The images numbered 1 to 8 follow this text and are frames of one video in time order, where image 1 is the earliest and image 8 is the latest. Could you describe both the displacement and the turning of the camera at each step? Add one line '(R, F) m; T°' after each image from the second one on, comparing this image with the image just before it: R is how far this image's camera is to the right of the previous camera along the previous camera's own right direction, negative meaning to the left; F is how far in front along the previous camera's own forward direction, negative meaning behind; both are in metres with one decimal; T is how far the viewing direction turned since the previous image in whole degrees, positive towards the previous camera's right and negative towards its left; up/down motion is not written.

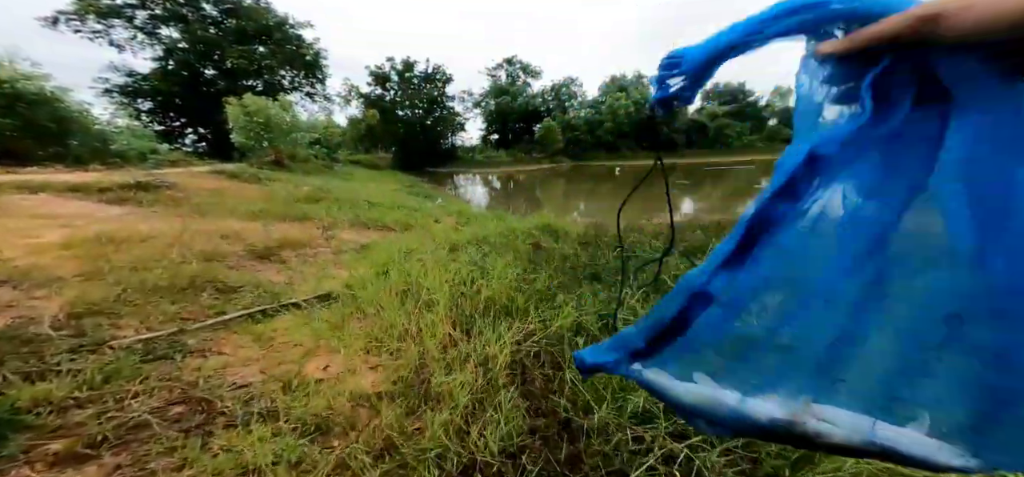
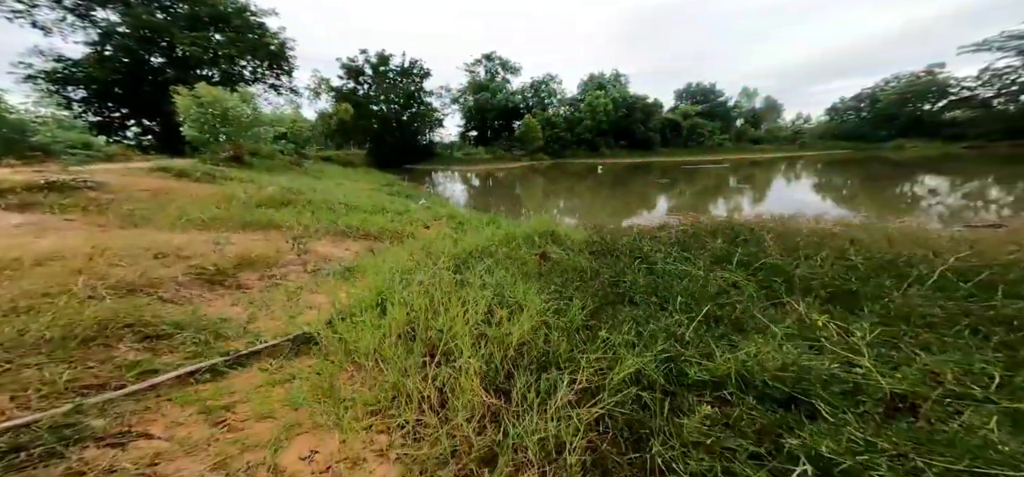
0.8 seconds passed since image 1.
(-0.5, +0.9) m; +4°
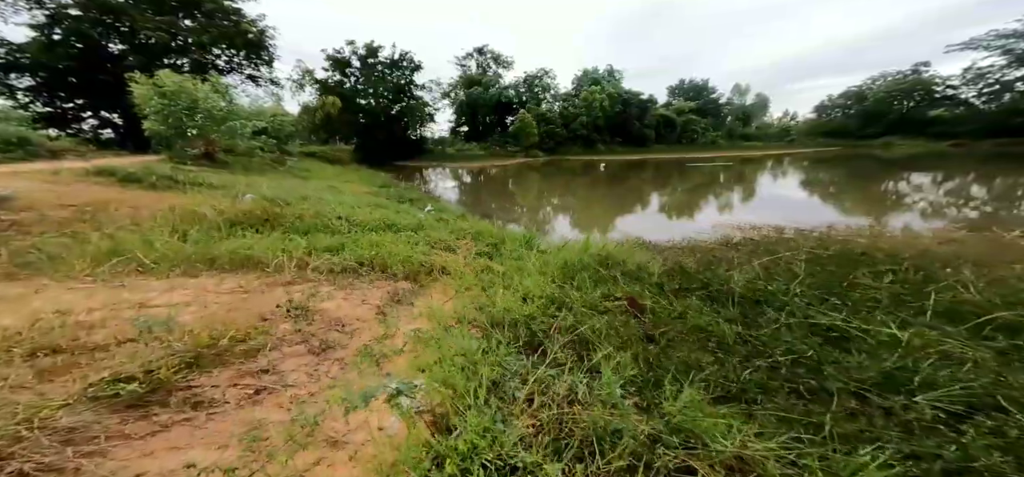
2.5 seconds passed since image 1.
(-1.0, +1.6) m; +2°
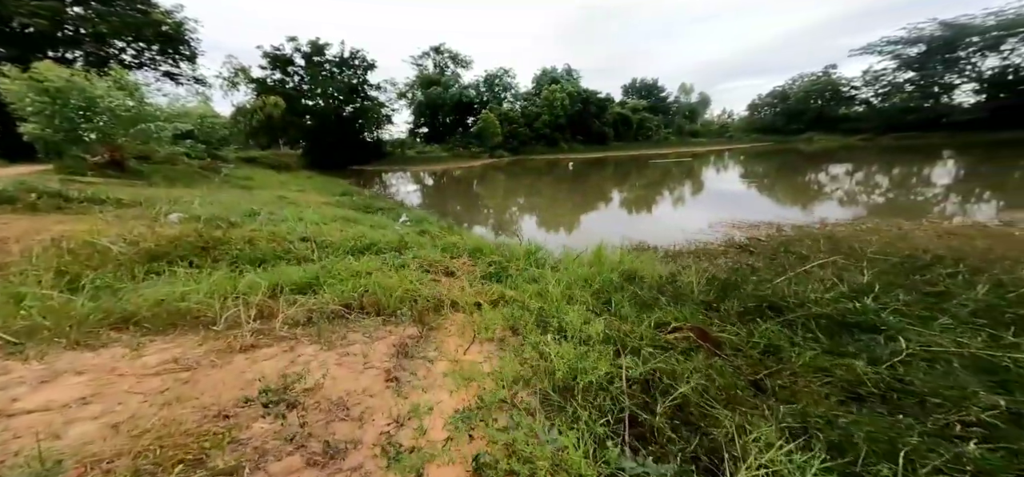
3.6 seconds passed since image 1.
(-0.7, +1.0) m; +7°
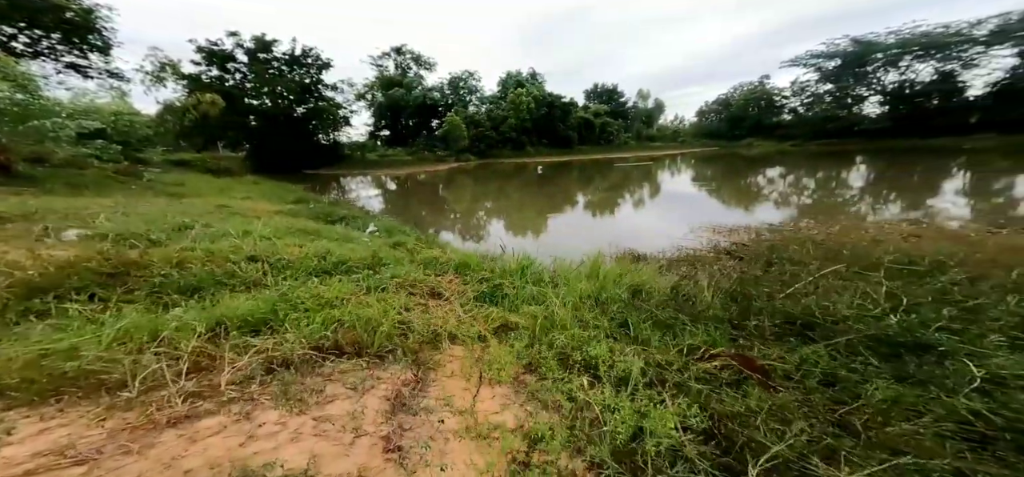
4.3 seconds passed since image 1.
(-0.4, +0.6) m; +6°
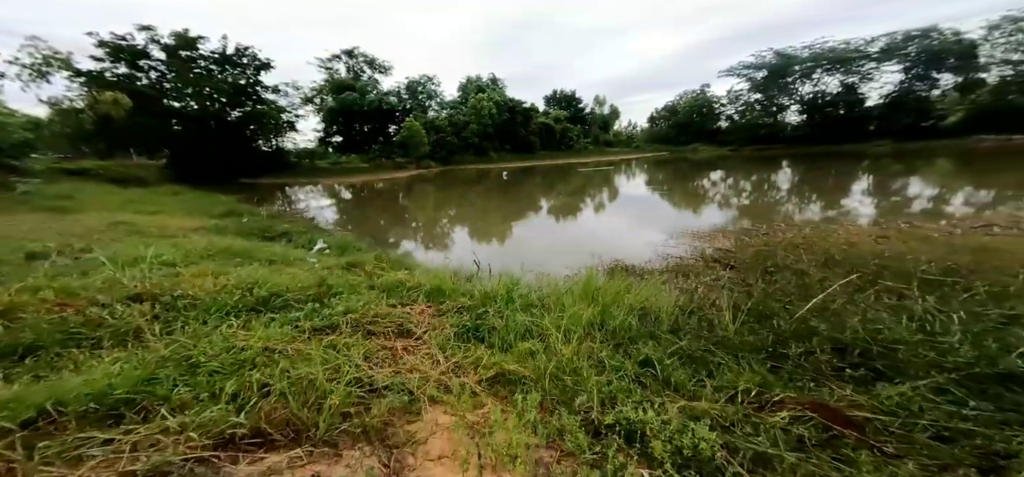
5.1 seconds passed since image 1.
(-0.3, +0.8) m; +6°
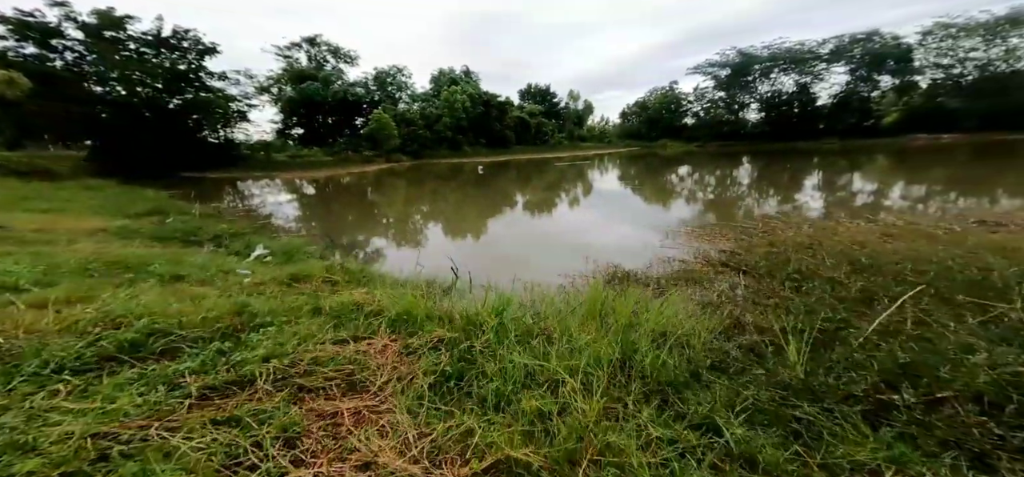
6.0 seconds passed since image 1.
(-0.2, +1.0) m; +4°
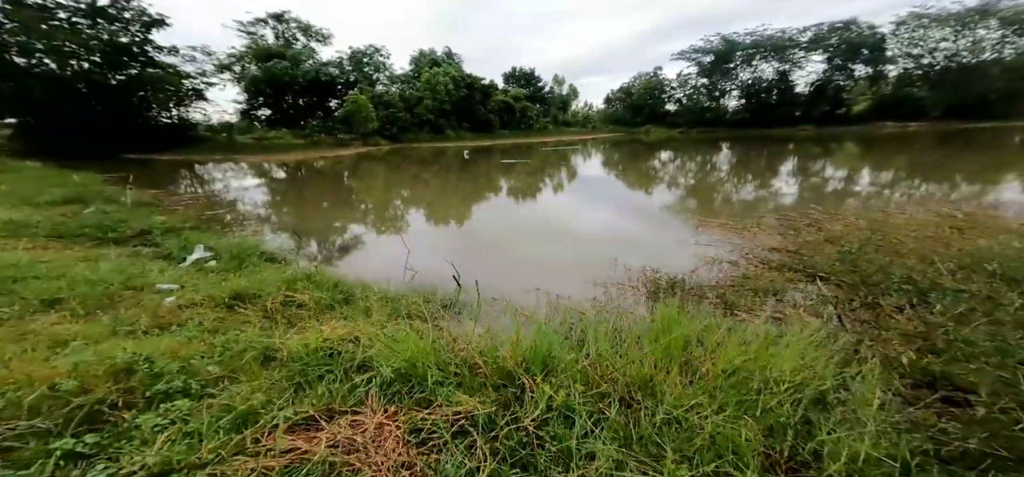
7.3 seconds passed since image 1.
(-0.4, +1.2) m; +2°
